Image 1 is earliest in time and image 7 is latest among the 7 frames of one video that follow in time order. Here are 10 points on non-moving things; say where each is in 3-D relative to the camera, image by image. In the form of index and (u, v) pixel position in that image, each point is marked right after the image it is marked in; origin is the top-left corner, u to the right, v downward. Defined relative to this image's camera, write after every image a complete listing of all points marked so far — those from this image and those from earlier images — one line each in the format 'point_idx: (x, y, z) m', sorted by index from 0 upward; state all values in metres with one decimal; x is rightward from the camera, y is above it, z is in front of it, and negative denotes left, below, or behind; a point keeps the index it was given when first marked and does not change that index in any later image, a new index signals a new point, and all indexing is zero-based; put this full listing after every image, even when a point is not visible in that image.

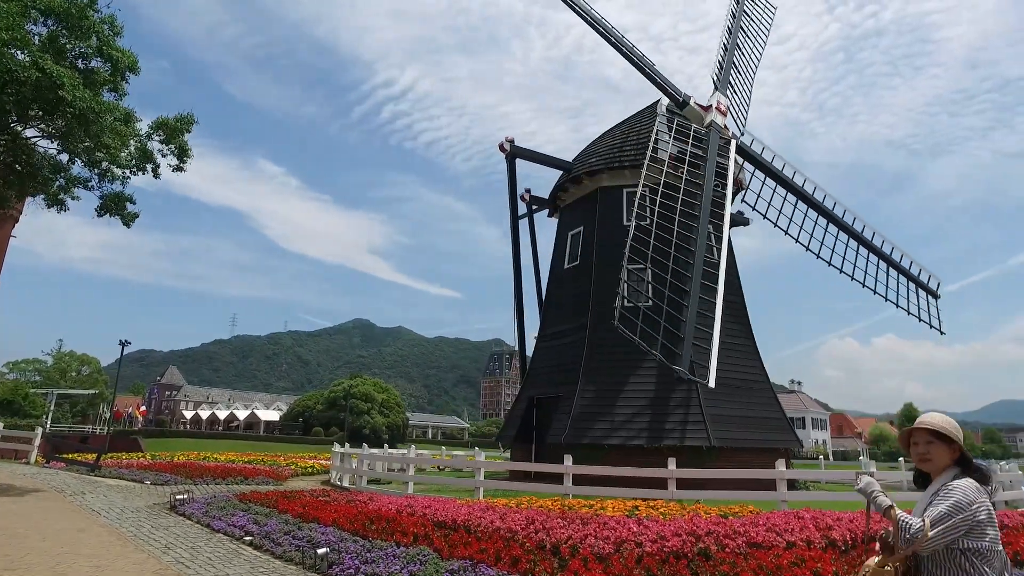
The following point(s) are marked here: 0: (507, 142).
0: (-0.1, +4.4, +19.5) m
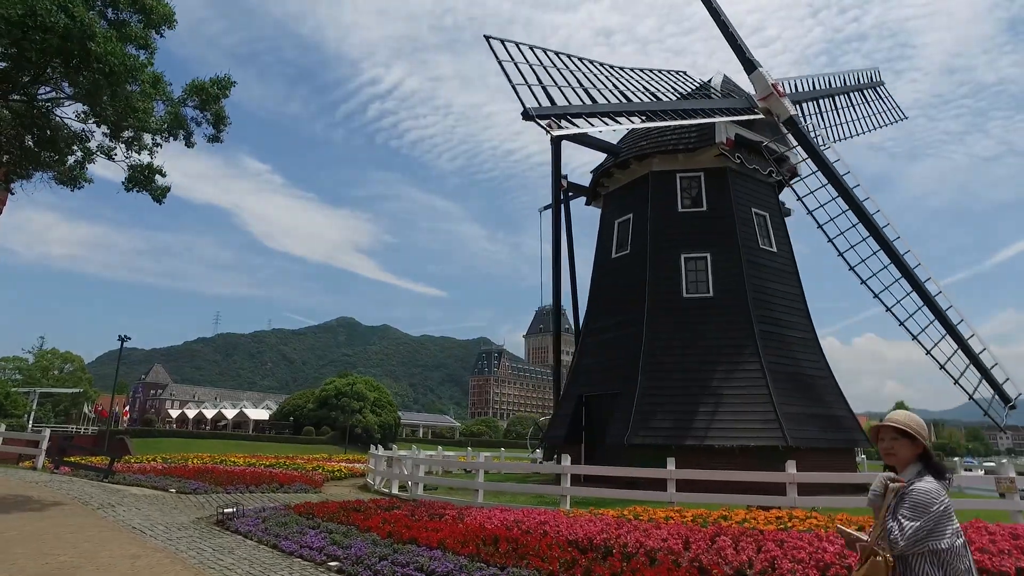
0: (+1.1, +4.7, +18.1) m
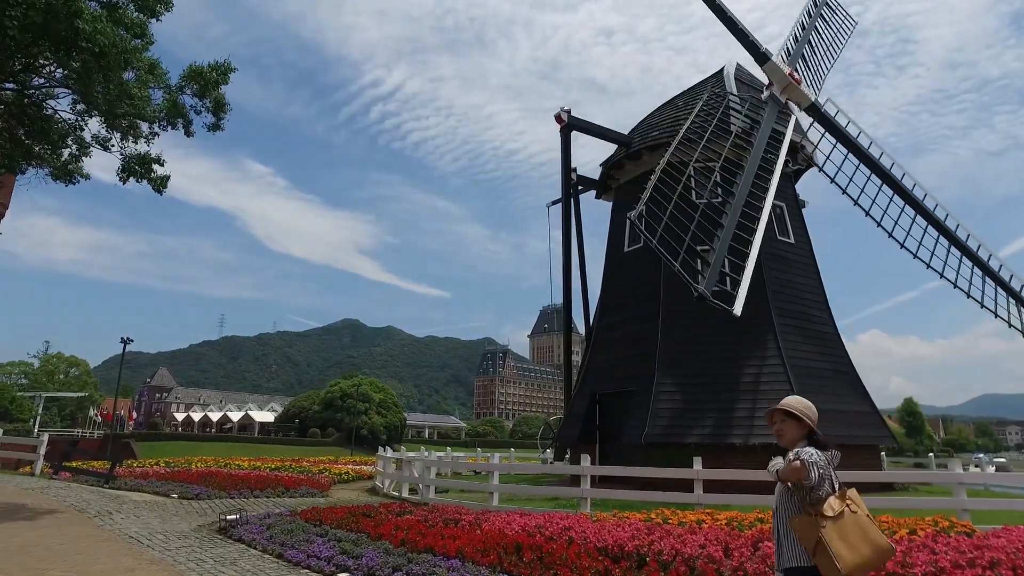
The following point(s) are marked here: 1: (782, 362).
0: (+1.4, +4.8, +17.6) m
1: (+6.3, -1.8, +14.9) m
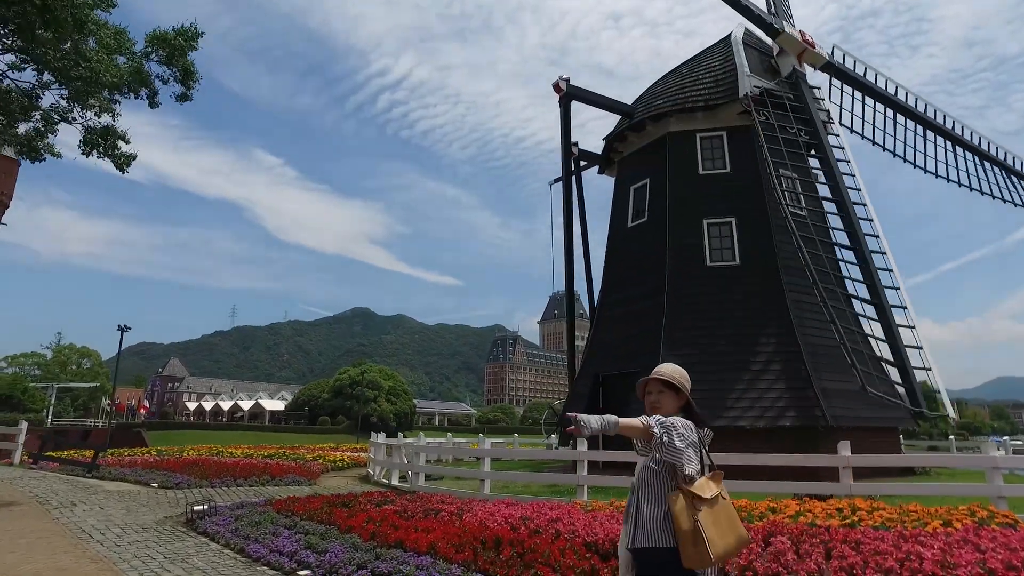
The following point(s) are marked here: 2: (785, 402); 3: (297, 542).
0: (+1.3, +5.4, +16.7) m
1: (+6.2, -1.2, +14.1) m
2: (+5.7, -2.4, +13.5) m
3: (-2.3, -2.7, +6.8) m
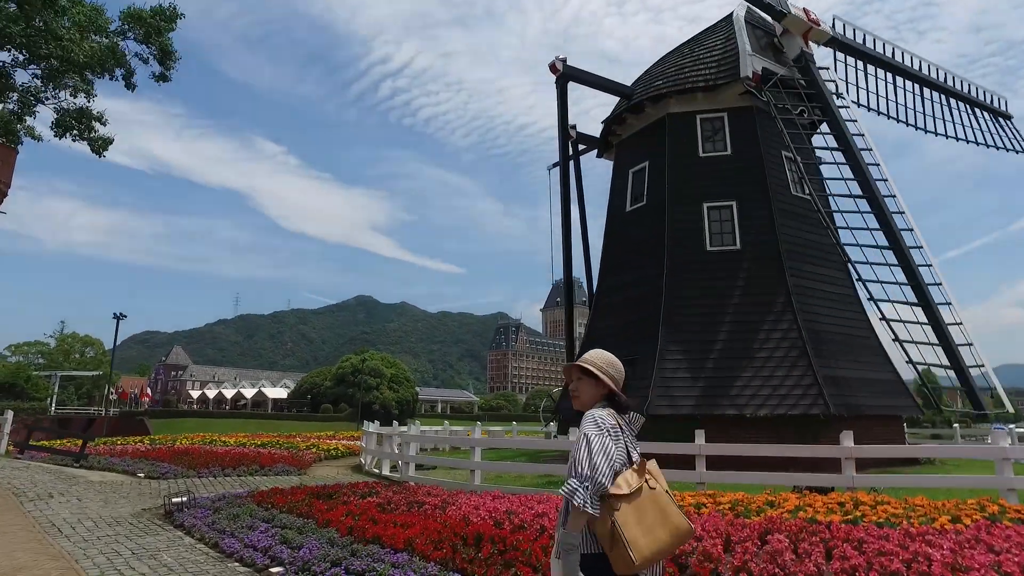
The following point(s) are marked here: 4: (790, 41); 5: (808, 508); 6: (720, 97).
0: (+1.1, +5.8, +16.3) m
1: (+6.1, -0.9, +13.7) m
2: (+5.6, -2.1, +13.2) m
3: (-2.4, -2.5, +6.5) m
4: (+7.5, +6.7, +17.3) m
5: (+2.6, -1.9, +5.7) m
6: (+5.2, +4.8, +16.1) m
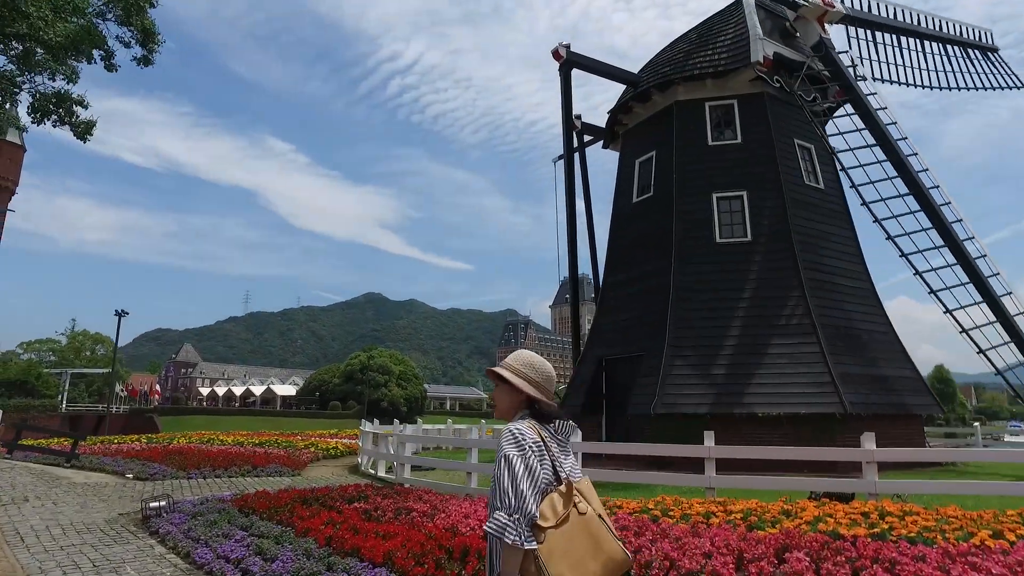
0: (+1.2, +5.9, +15.7) m
1: (+6.2, -0.7, +13.1) m
2: (+5.6, -2.0, +12.6) m
3: (-2.5, -2.4, +6.0) m
4: (+7.5, +6.9, +16.7) m
5: (+2.5, -1.8, +5.1) m
6: (+5.2, +4.9, +15.5) m
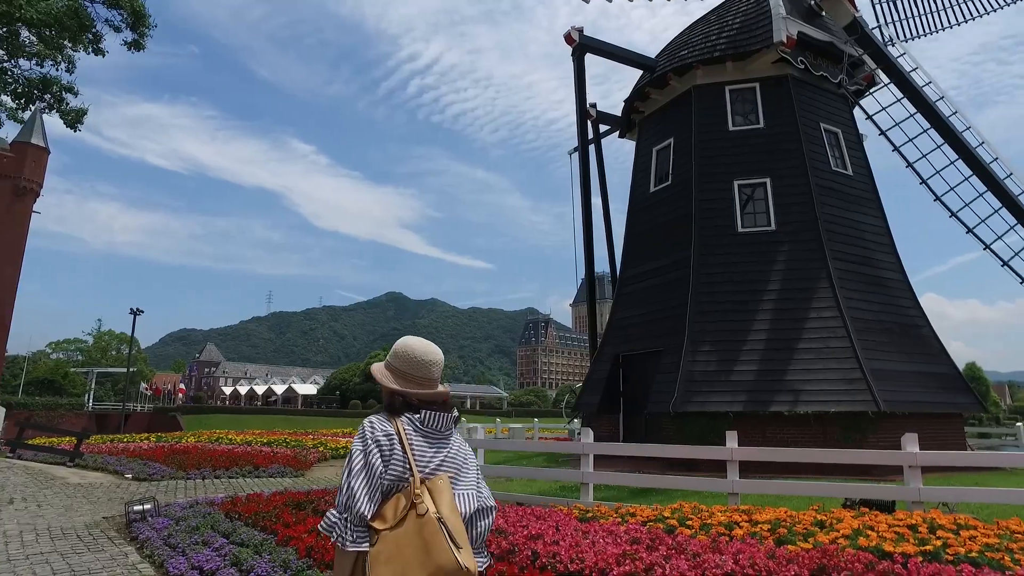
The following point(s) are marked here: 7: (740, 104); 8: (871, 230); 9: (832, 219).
0: (+1.5, +6.1, +15.1) m
1: (+6.4, -0.6, +12.3) m
2: (+5.8, -1.8, +11.8) m
3: (-2.5, -2.3, +5.5) m
4: (+7.8, +7.1, +15.9) m
5: (+2.5, -1.7, +4.5) m
6: (+5.5, +5.1, +14.7) m
7: (+5.3, +4.3, +14.9) m
8: (+8.0, +1.3, +14.3) m
9: (+6.8, +1.5, +13.7) m
